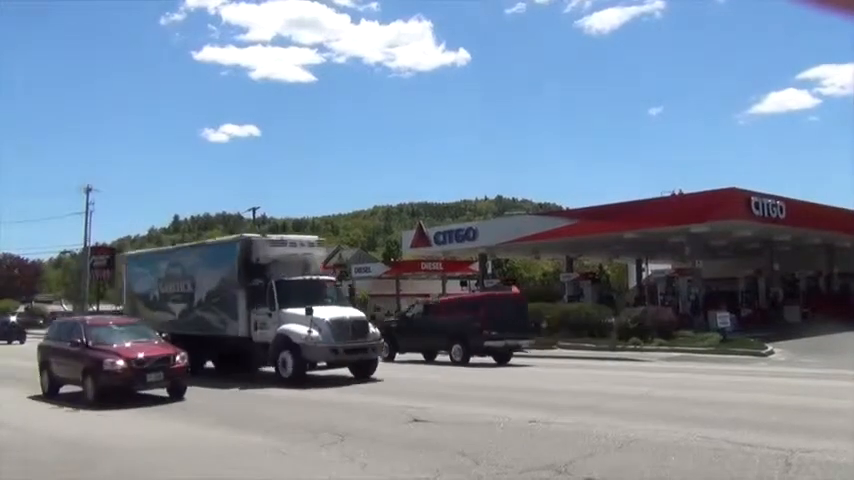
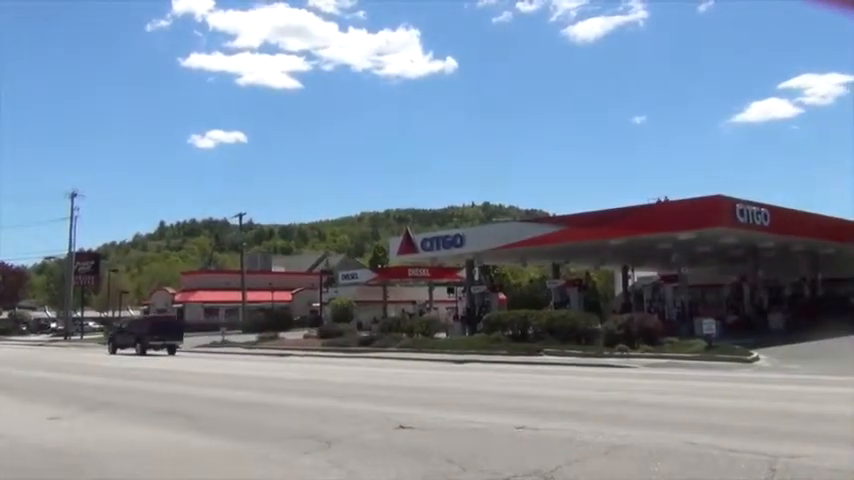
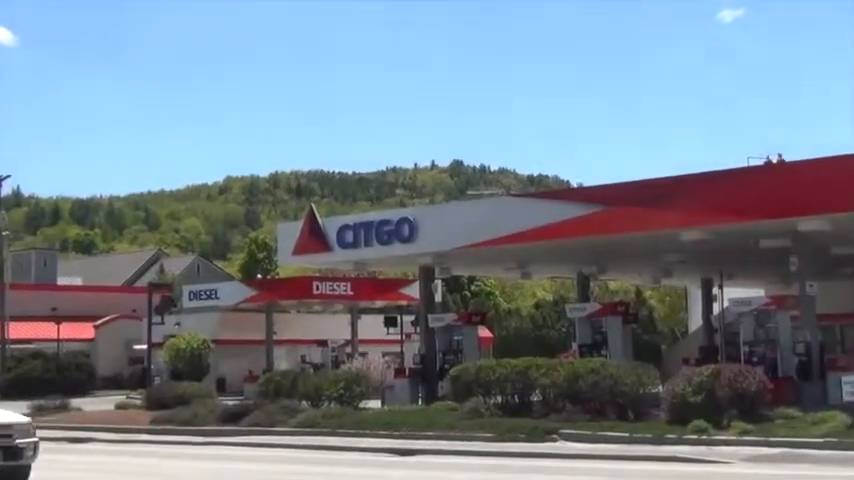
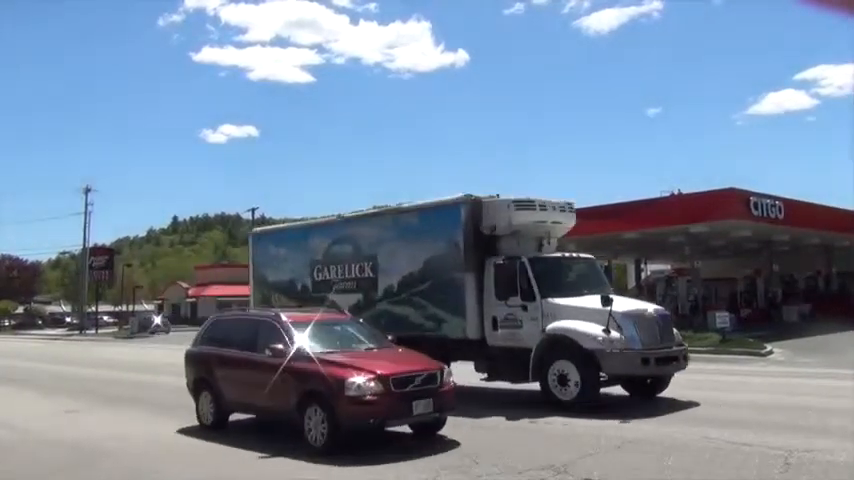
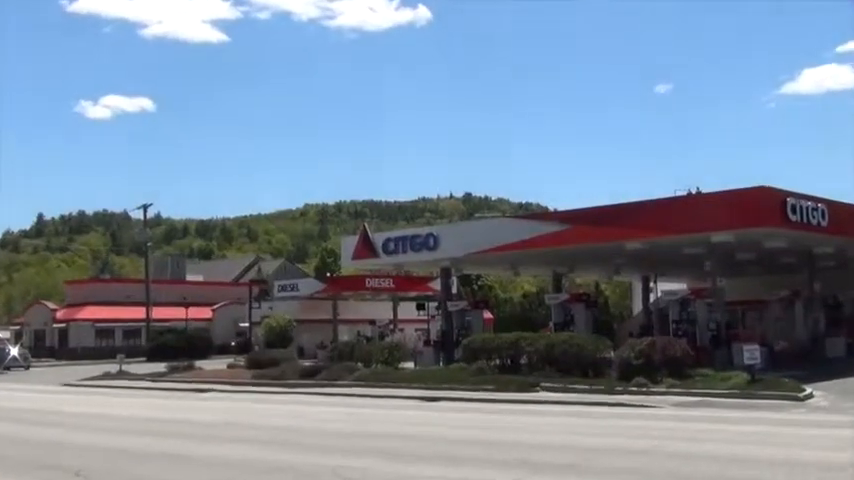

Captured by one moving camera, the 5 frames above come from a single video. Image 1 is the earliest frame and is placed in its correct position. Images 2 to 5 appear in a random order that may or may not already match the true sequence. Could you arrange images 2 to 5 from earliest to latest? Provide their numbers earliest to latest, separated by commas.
4, 2, 5, 3
